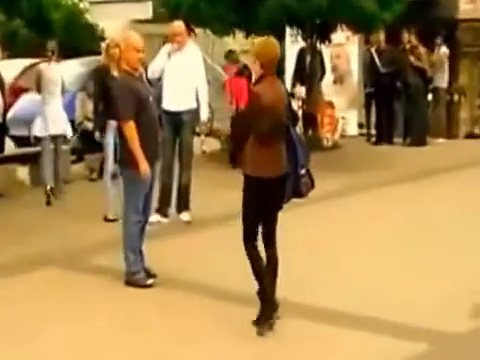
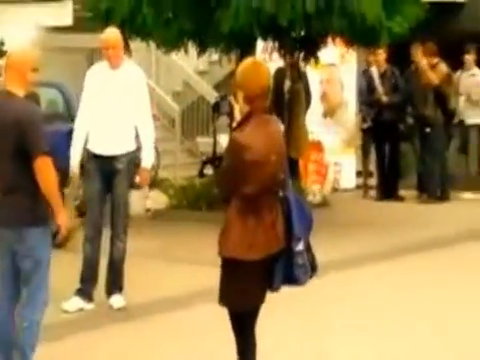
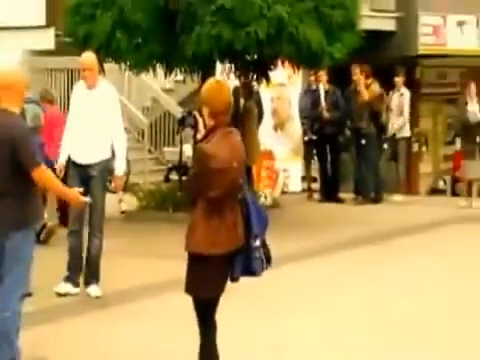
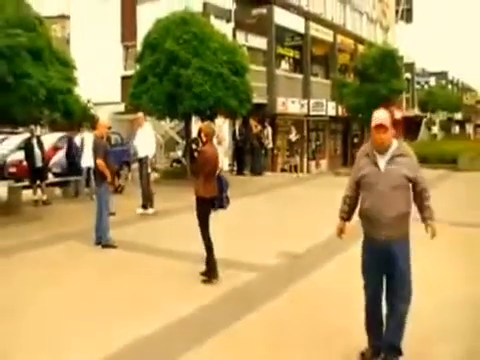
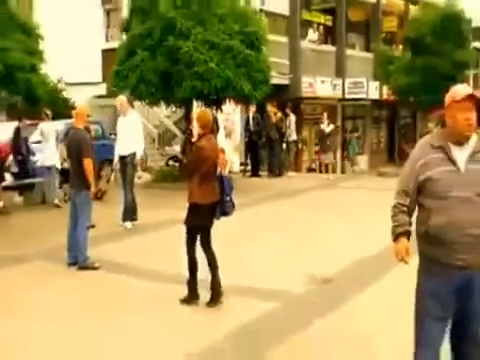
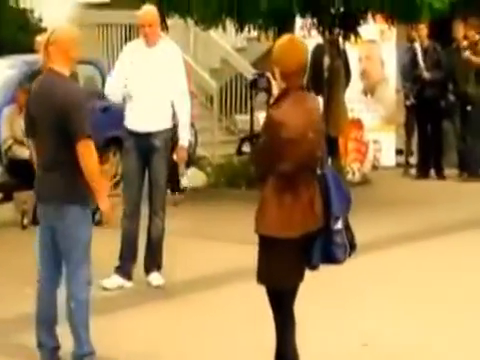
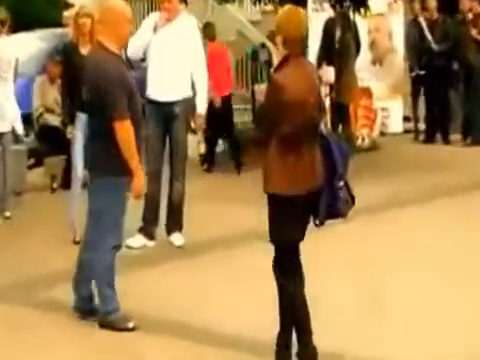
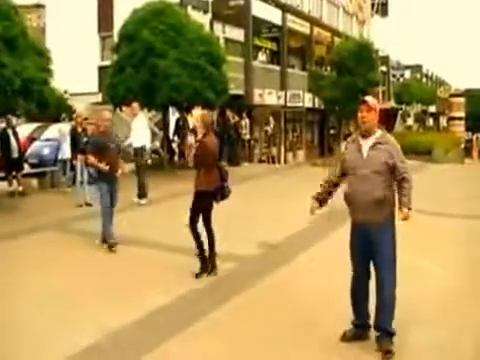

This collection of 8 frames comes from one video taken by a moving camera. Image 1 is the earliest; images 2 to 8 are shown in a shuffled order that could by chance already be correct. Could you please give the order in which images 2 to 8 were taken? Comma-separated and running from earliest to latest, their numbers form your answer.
7, 6, 2, 3, 5, 4, 8
